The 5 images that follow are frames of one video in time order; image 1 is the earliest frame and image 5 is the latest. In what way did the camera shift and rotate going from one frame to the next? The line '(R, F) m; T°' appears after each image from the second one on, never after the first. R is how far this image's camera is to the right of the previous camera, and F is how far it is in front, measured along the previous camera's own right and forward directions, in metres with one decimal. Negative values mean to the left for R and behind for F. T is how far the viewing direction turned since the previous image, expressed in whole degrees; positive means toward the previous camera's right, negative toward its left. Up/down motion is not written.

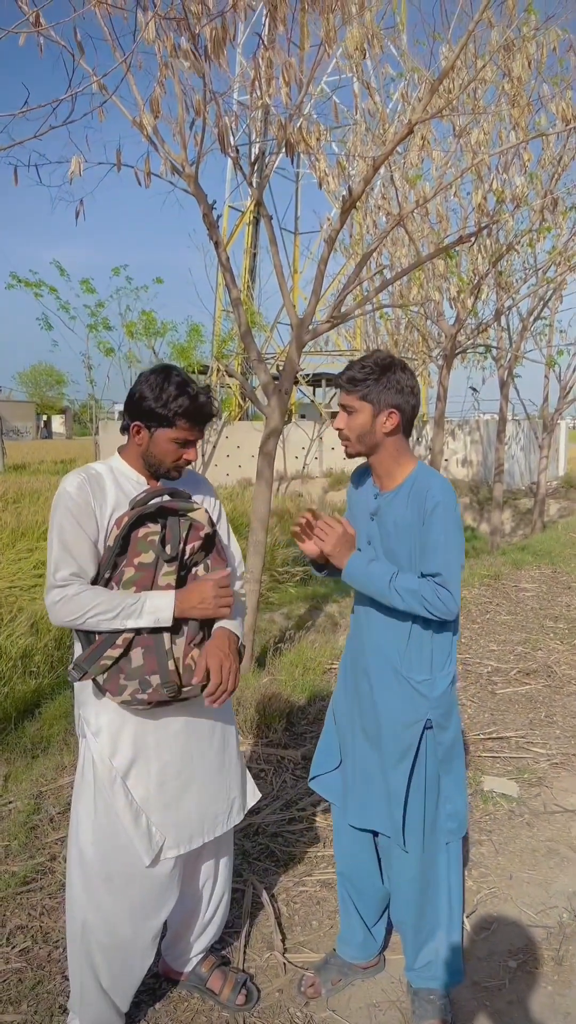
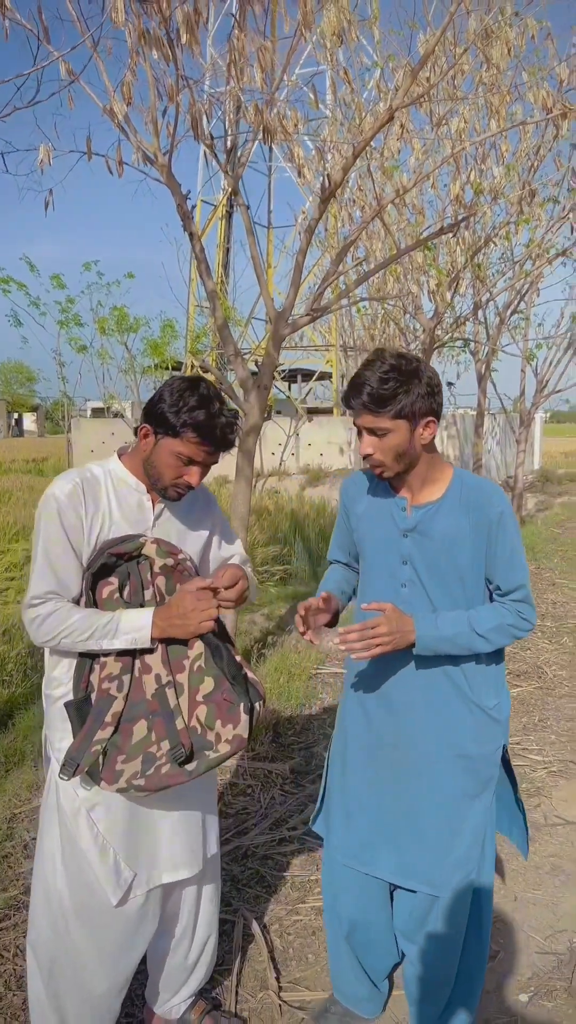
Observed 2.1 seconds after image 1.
(0.0, +0.2) m; +2°
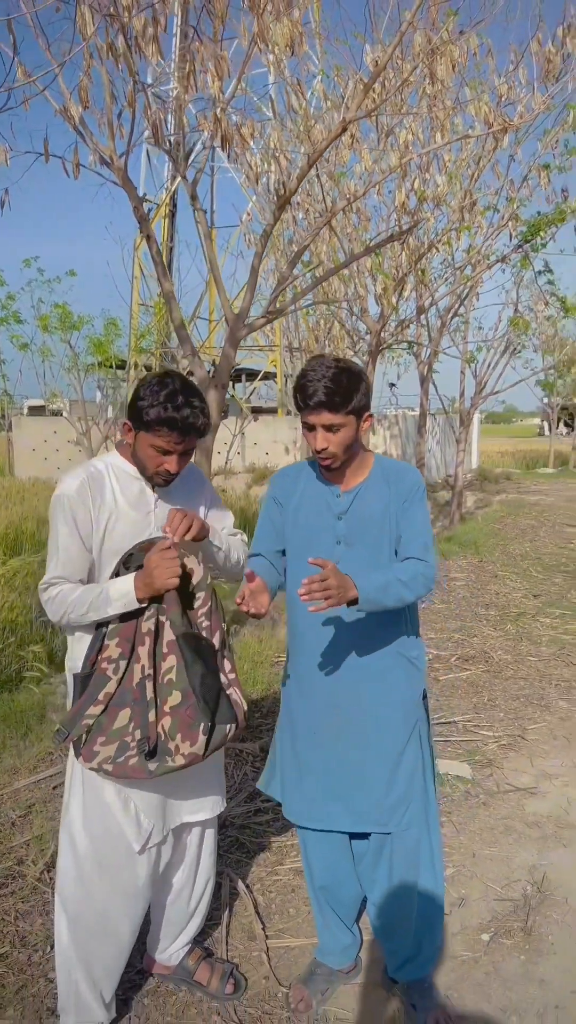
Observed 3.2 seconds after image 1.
(-0.1, -0.2) m; +4°
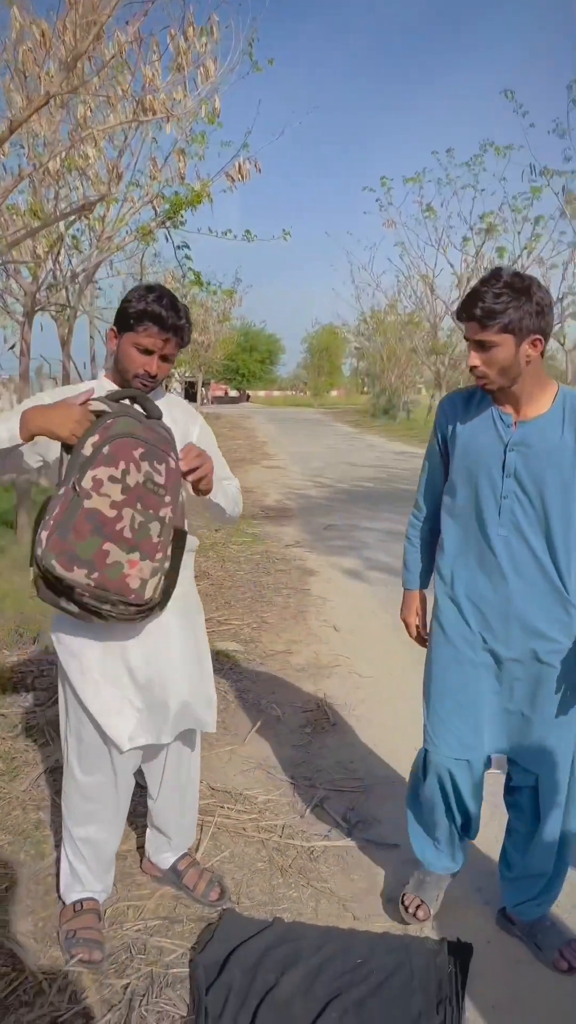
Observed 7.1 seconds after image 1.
(-1.2, -0.7) m; +27°
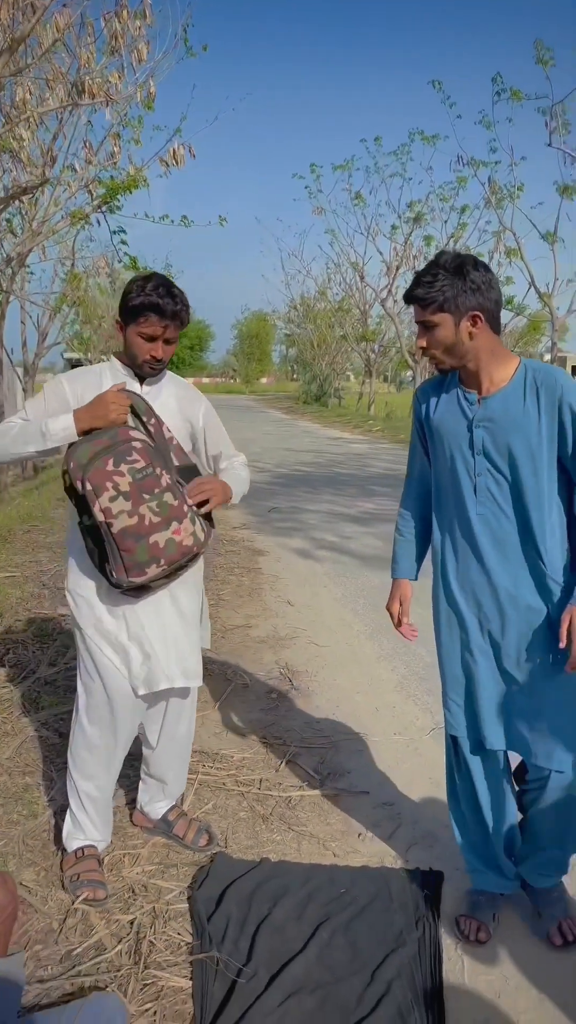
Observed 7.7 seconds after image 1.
(-0.2, -0.2) m; +5°
